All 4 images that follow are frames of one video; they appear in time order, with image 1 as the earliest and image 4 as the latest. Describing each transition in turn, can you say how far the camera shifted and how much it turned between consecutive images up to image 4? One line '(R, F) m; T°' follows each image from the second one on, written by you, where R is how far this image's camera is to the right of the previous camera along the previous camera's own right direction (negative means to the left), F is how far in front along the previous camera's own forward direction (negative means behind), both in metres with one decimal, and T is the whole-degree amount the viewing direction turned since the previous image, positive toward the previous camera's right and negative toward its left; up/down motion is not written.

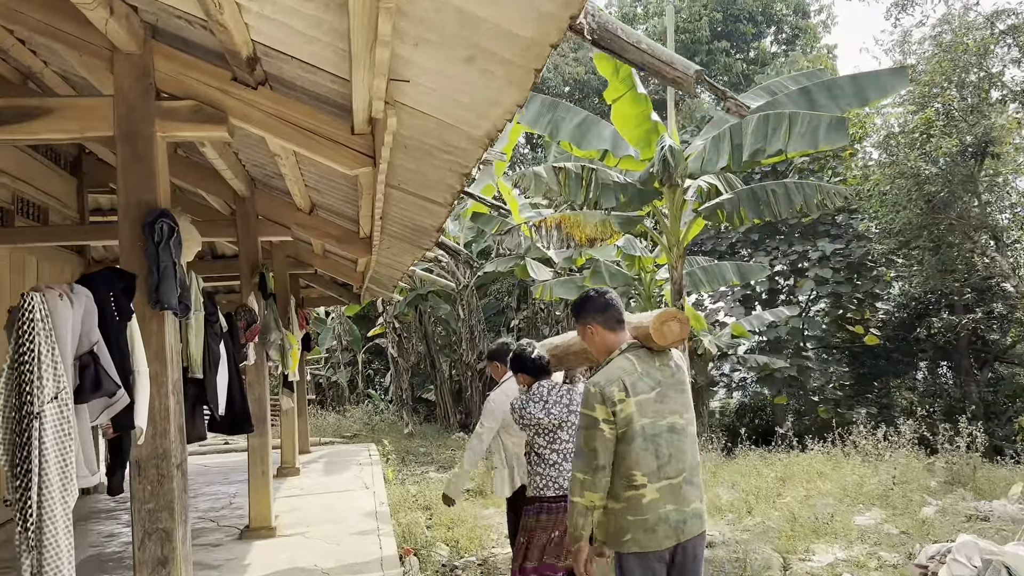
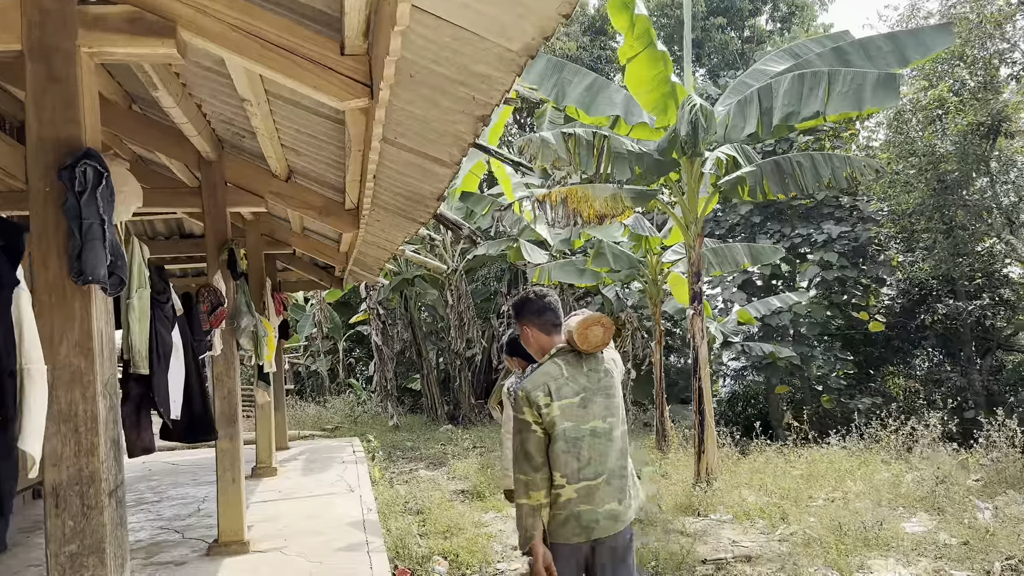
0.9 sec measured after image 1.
(-0.2, +0.7) m; +1°
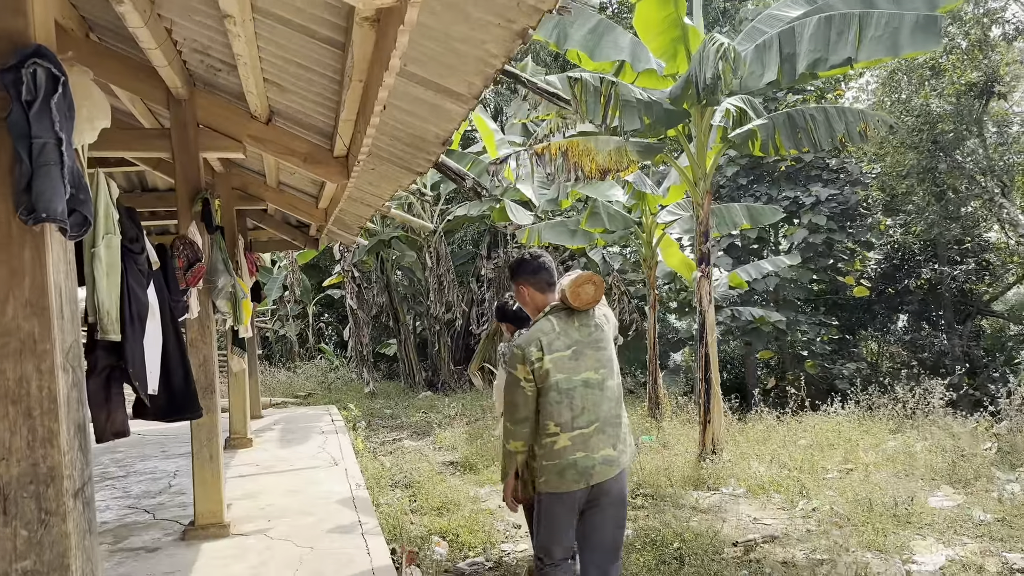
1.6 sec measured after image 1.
(-0.2, +0.4) m; +2°
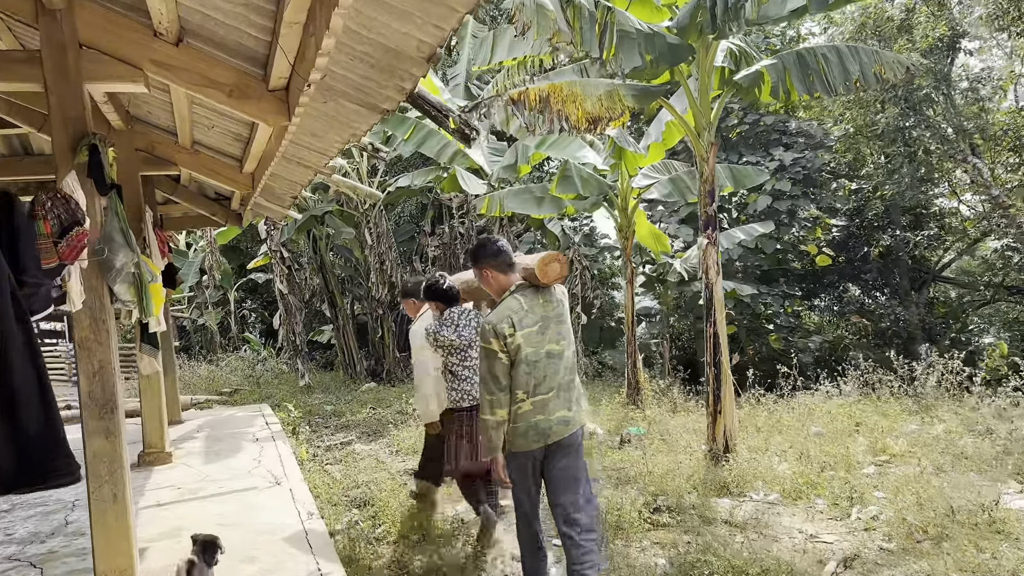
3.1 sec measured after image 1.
(-0.3, +1.0) m; +5°
